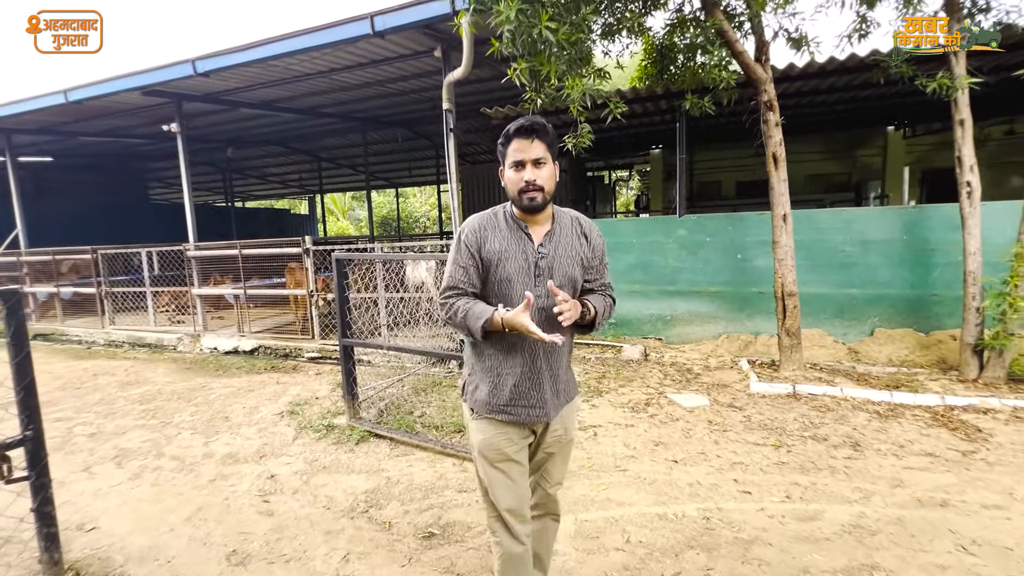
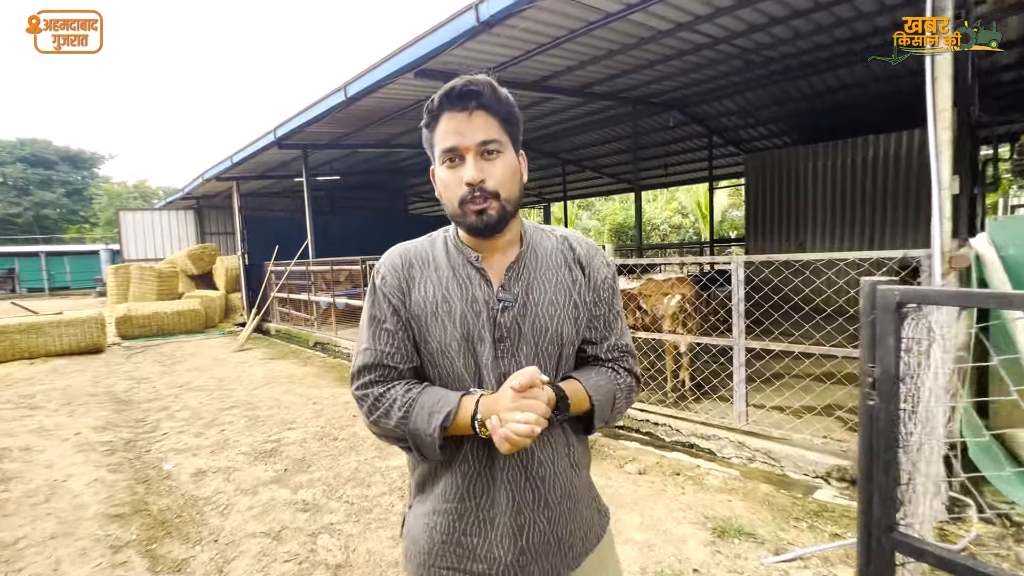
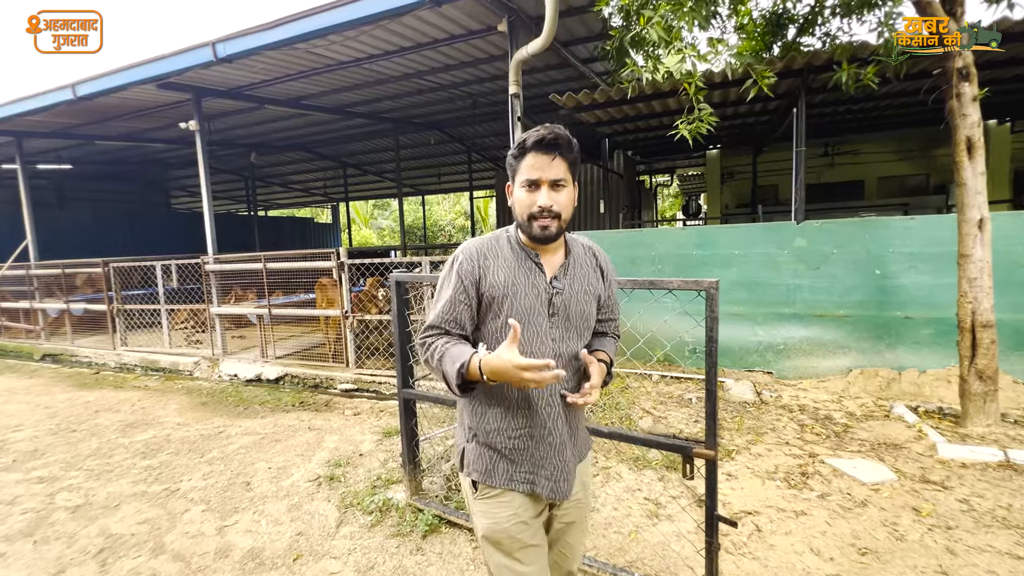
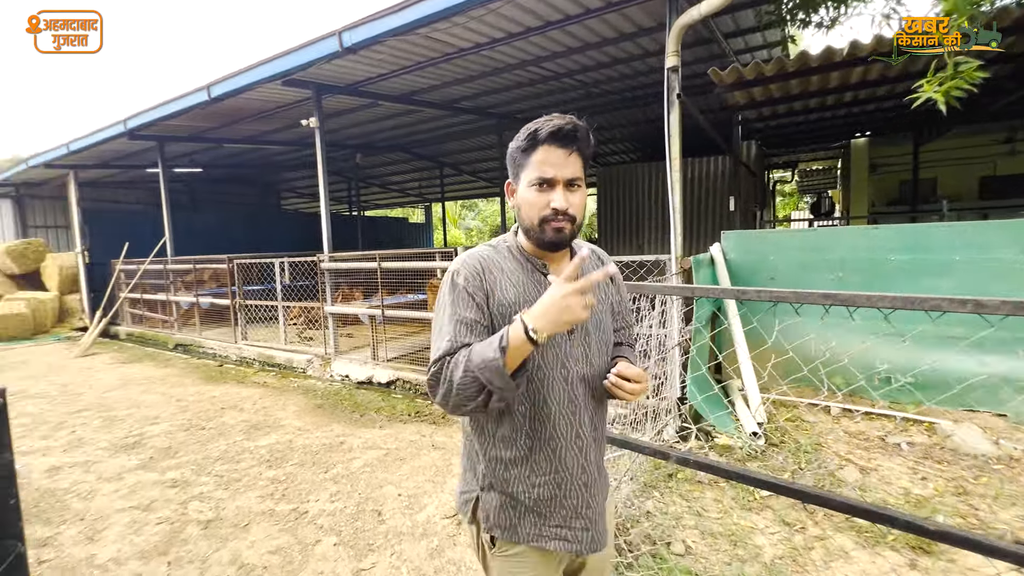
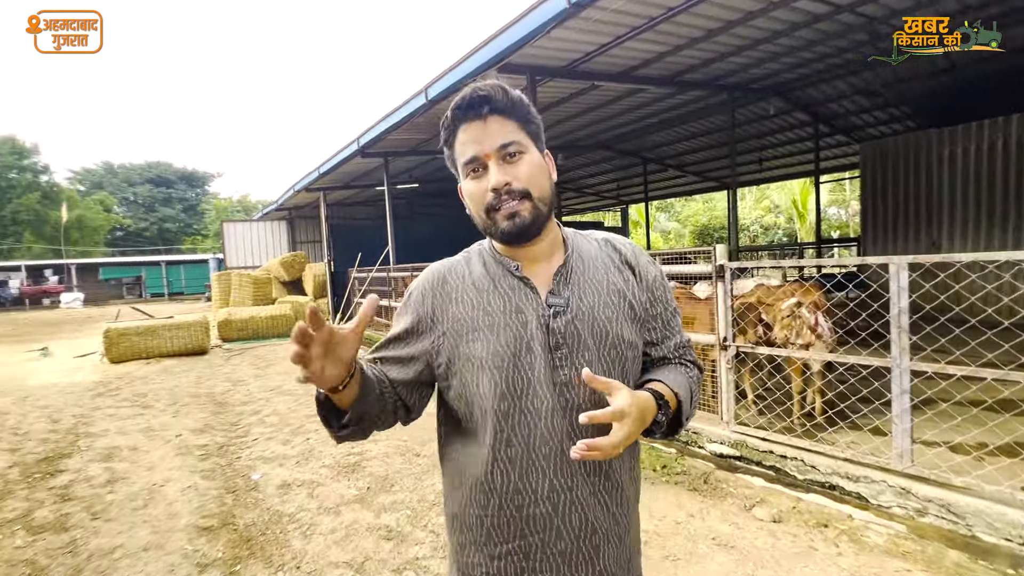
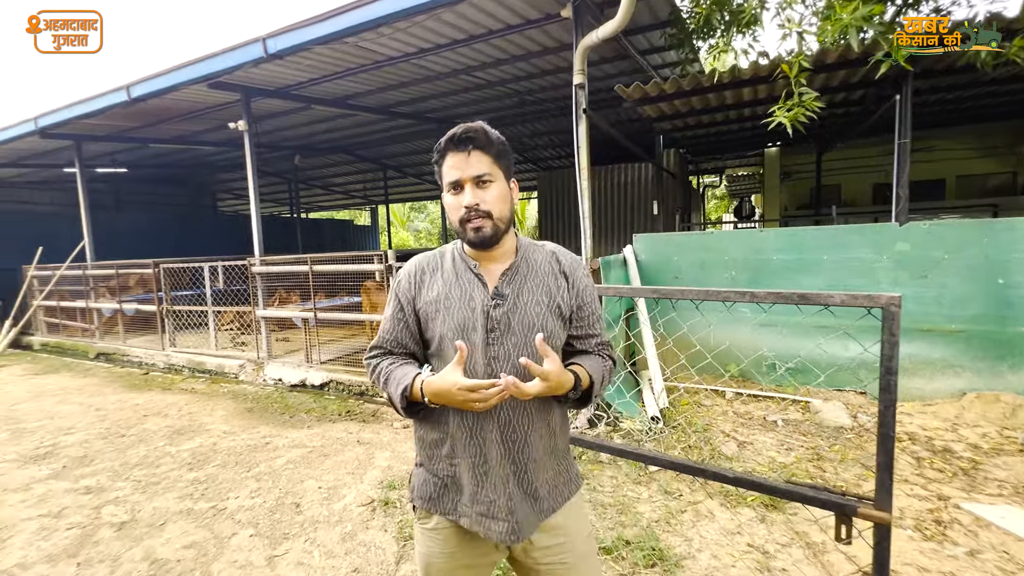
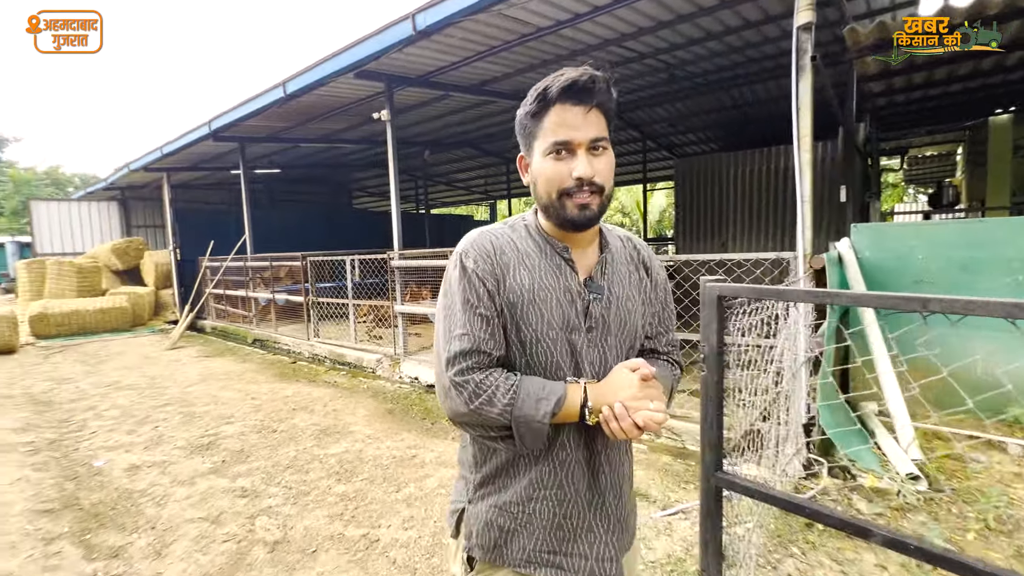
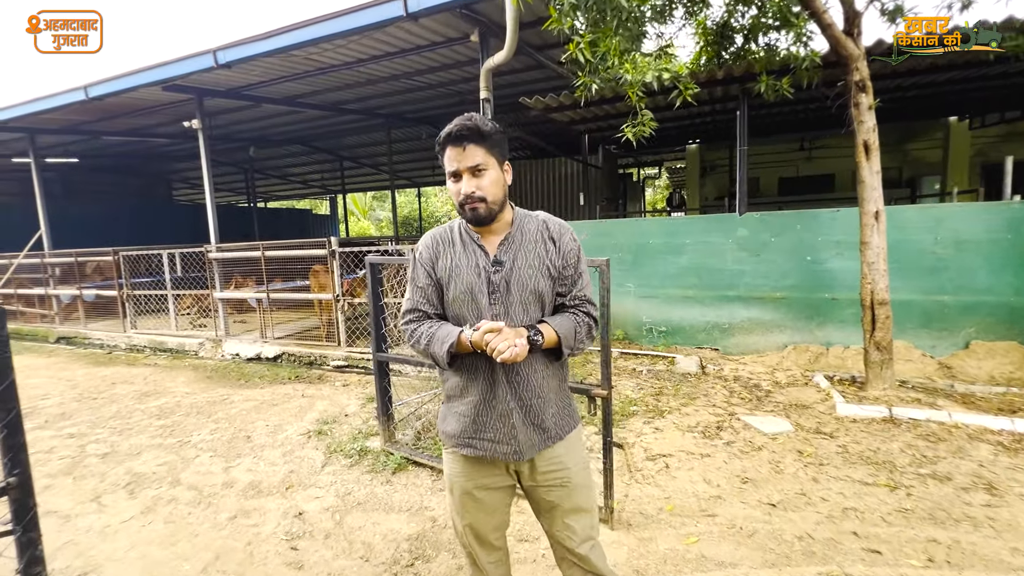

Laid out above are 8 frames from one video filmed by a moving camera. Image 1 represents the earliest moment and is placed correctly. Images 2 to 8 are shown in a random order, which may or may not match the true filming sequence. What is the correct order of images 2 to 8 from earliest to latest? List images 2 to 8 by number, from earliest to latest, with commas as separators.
8, 3, 6, 4, 7, 2, 5
